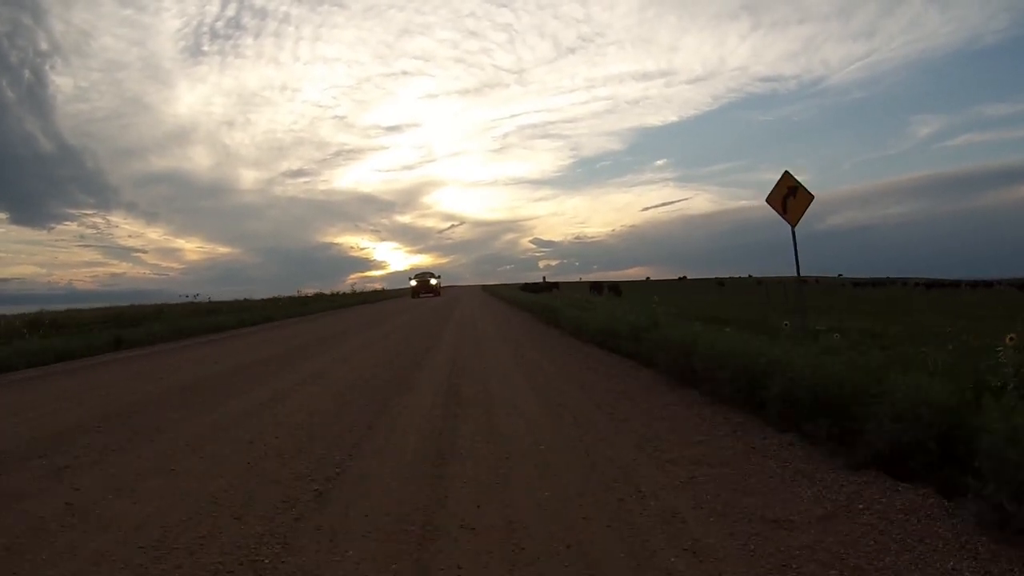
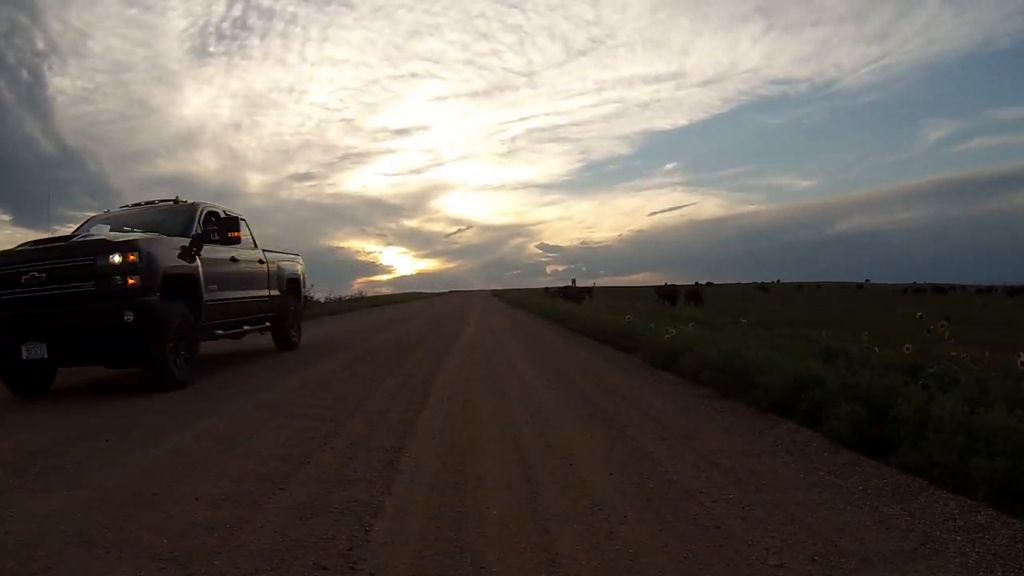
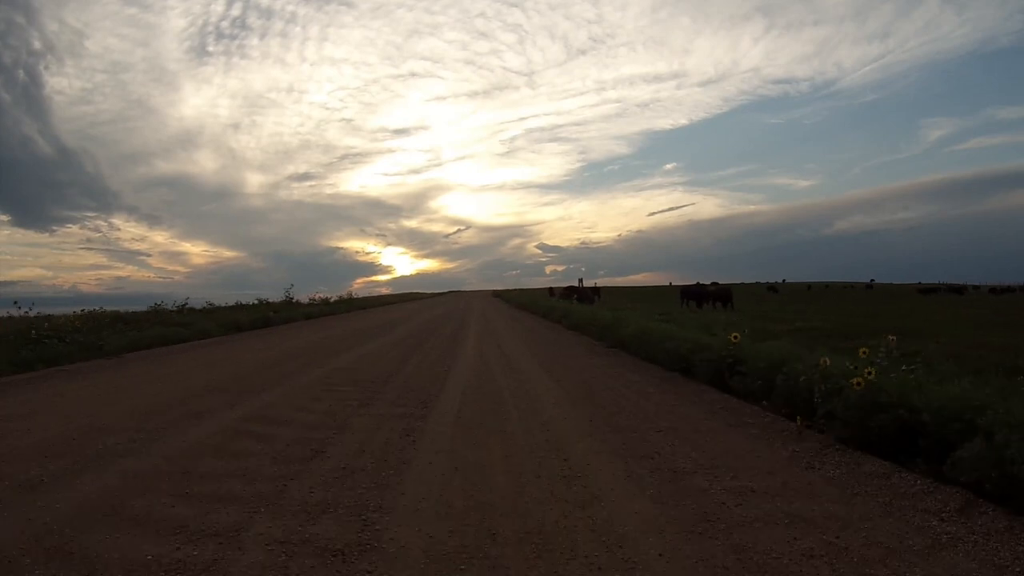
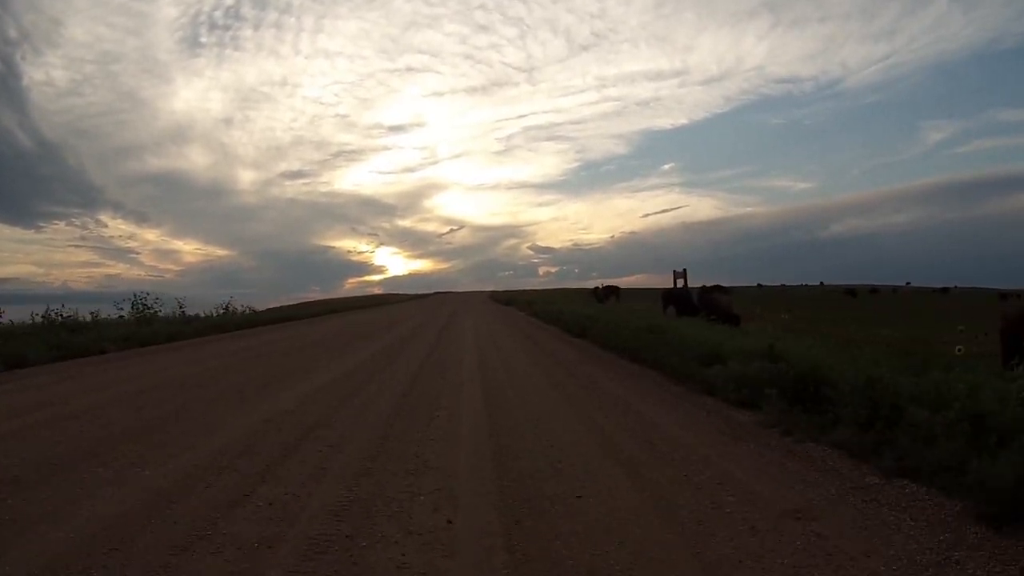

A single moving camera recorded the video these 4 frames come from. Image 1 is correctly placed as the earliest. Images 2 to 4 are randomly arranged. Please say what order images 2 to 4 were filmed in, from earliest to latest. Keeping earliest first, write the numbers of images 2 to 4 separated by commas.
2, 3, 4
